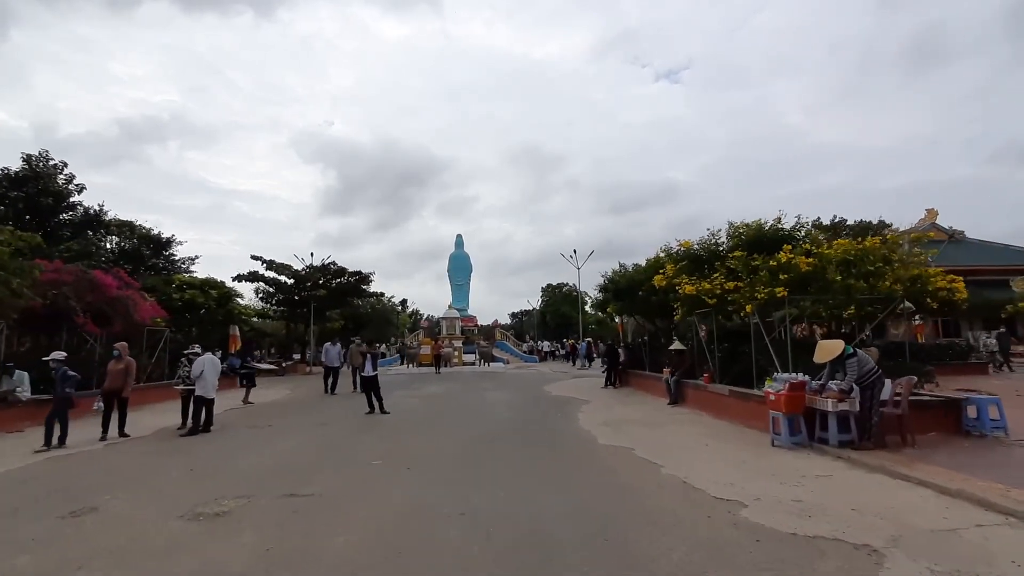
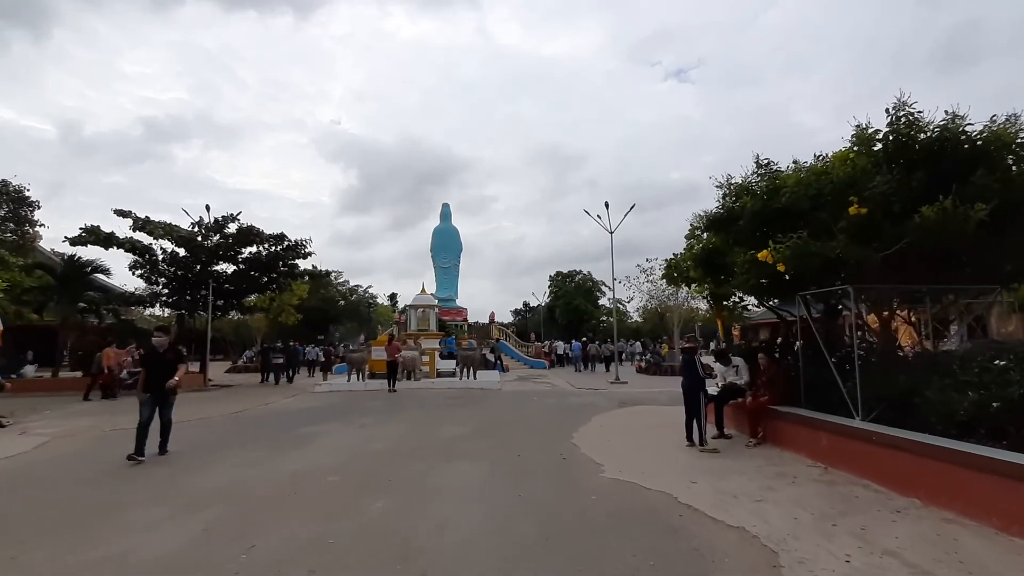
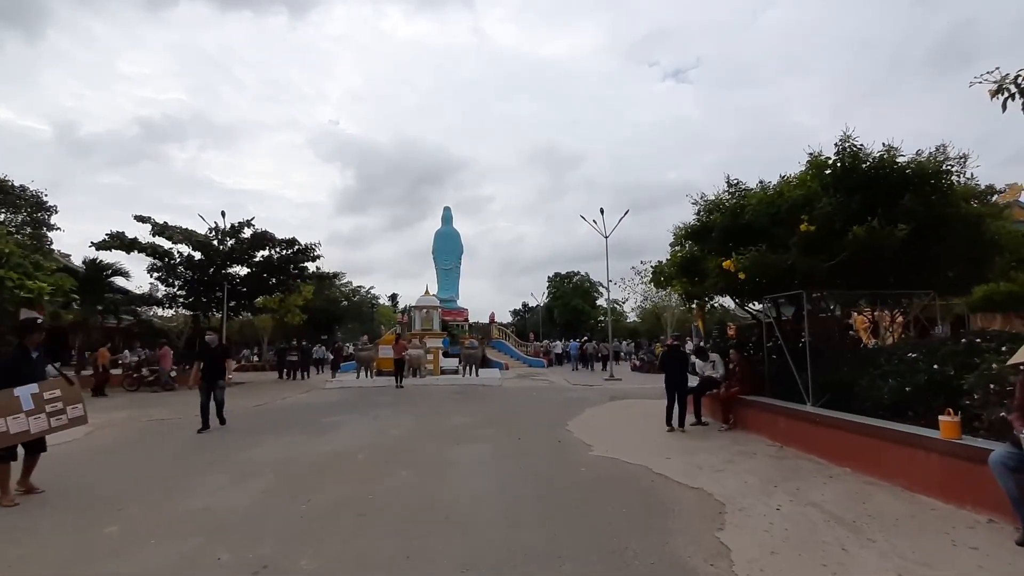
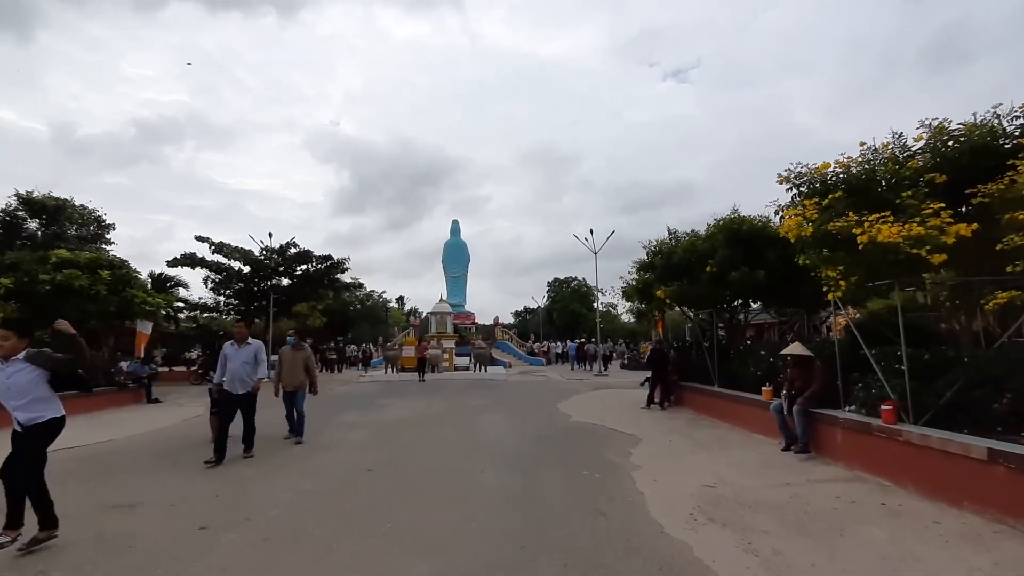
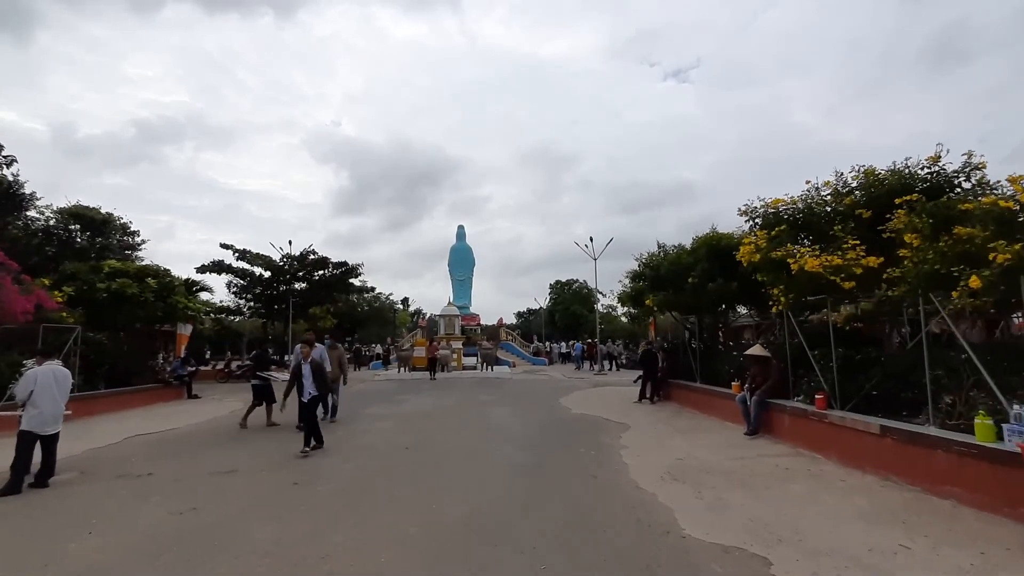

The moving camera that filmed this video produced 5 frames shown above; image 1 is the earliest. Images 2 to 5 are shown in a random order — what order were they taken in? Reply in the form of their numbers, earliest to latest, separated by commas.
5, 4, 3, 2
